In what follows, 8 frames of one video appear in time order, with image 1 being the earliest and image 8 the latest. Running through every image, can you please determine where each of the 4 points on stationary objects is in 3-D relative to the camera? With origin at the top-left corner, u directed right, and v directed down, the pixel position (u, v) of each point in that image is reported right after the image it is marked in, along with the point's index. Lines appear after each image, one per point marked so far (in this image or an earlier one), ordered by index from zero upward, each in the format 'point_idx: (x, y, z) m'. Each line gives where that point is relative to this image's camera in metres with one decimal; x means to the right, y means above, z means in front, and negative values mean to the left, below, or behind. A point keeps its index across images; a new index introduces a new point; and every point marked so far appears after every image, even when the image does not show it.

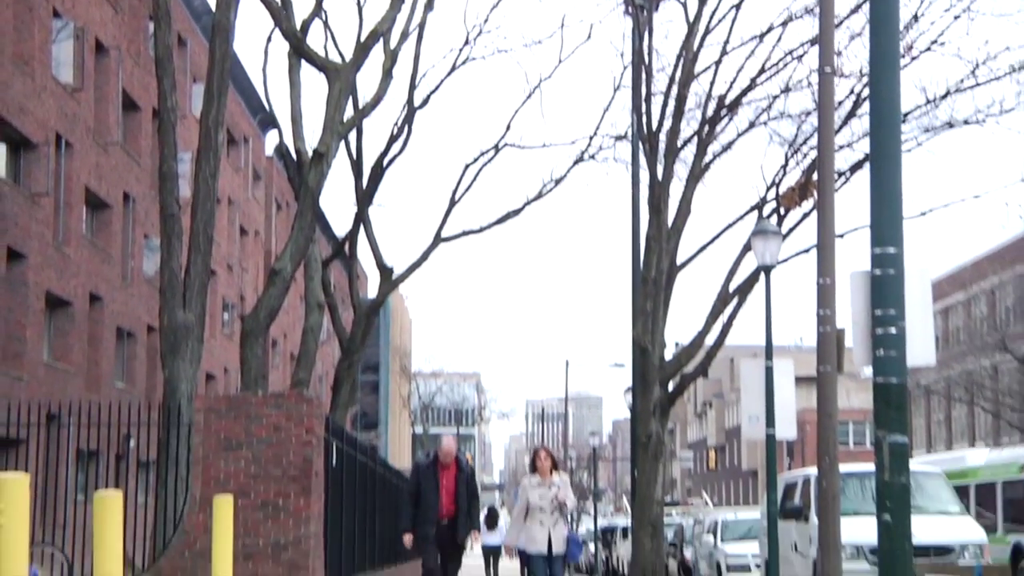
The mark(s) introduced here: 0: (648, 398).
0: (+2.4, -1.5, +20.0) m
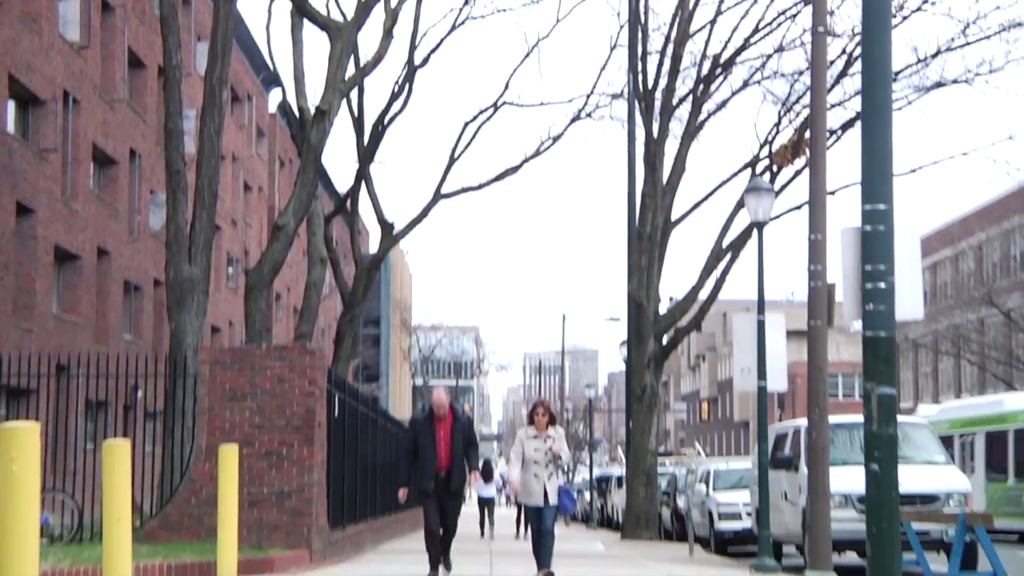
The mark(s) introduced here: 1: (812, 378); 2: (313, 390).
0: (+2.4, -0.9, +20.3) m
1: (+3.2, -1.0, +11.6) m
2: (-2.2, -1.1, +11.7) m
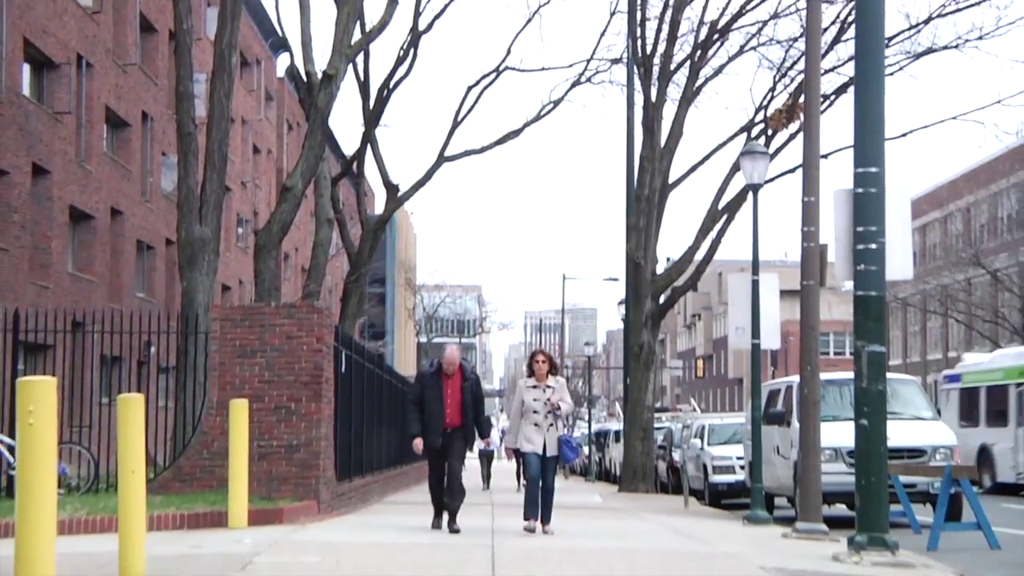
0: (+2.4, -0.2, +20.7) m
1: (+3.2, -0.5, +11.9) m
2: (-2.1, -0.7, +12.1) m
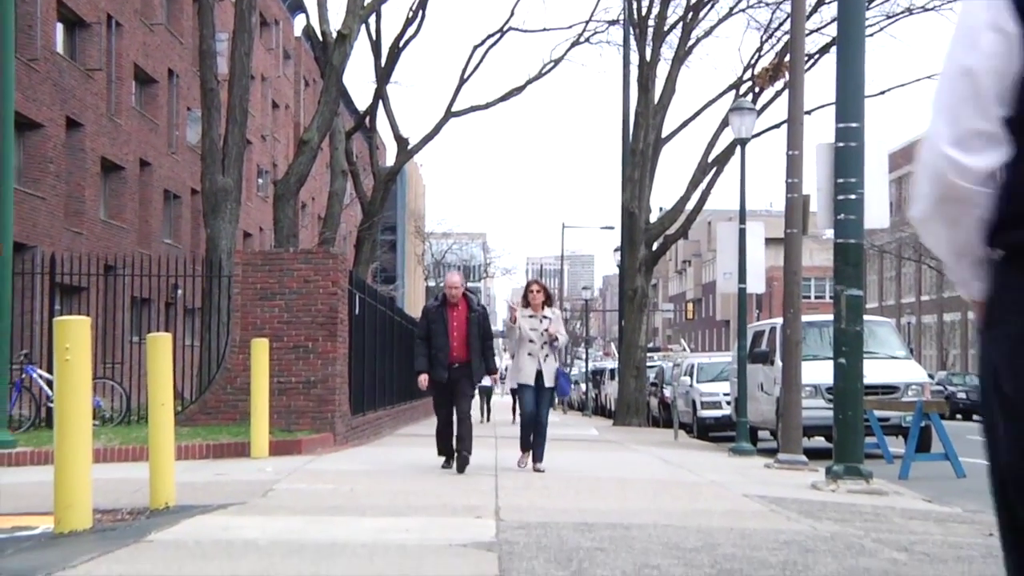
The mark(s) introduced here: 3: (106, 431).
0: (+2.5, +0.6, +21.5) m
1: (+3.3, +0.1, +12.8) m
2: (-2.1, 0.0, +12.9) m
3: (-4.9, -1.7, +12.9) m
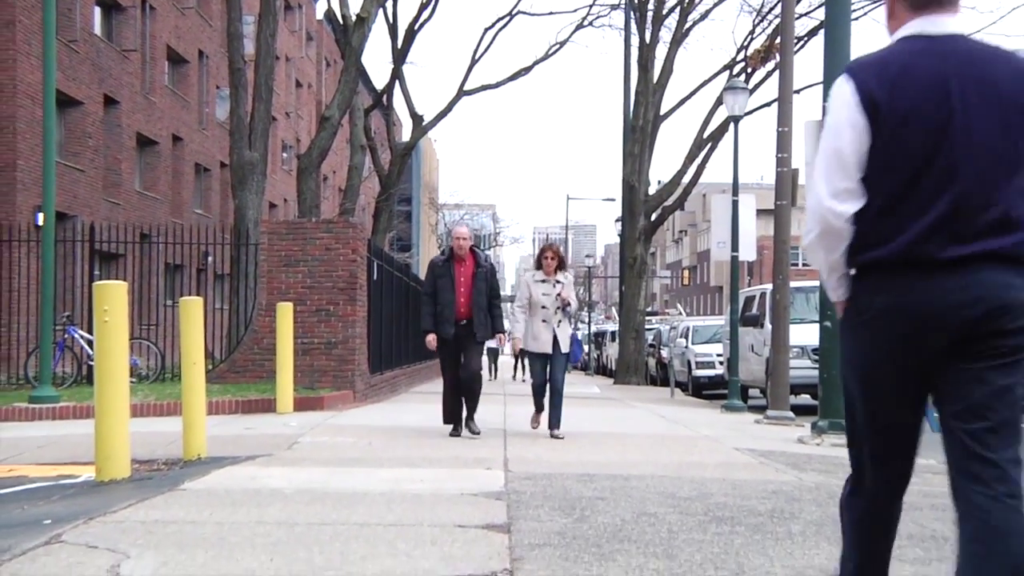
0: (+2.6, +1.2, +22.4) m
1: (+3.4, +0.5, +13.7) m
2: (-2.0, +0.4, +13.9) m
3: (-4.8, -1.3, +13.9) m
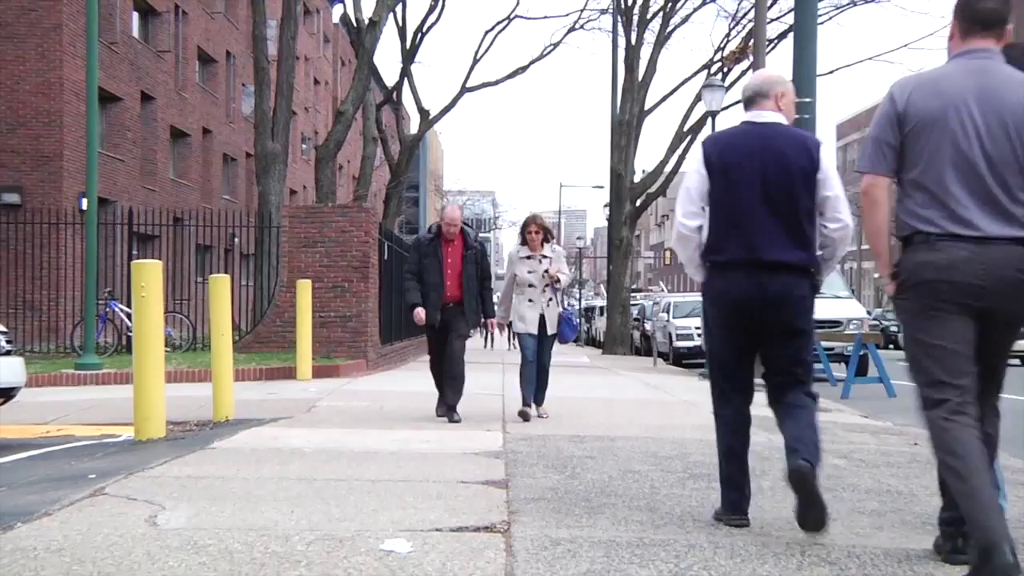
0: (+2.6, +1.6, +23.8) m
1: (+3.3, +0.8, +15.1) m
2: (-2.0, +0.7, +15.3) m
3: (-4.8, -1.0, +15.3) m
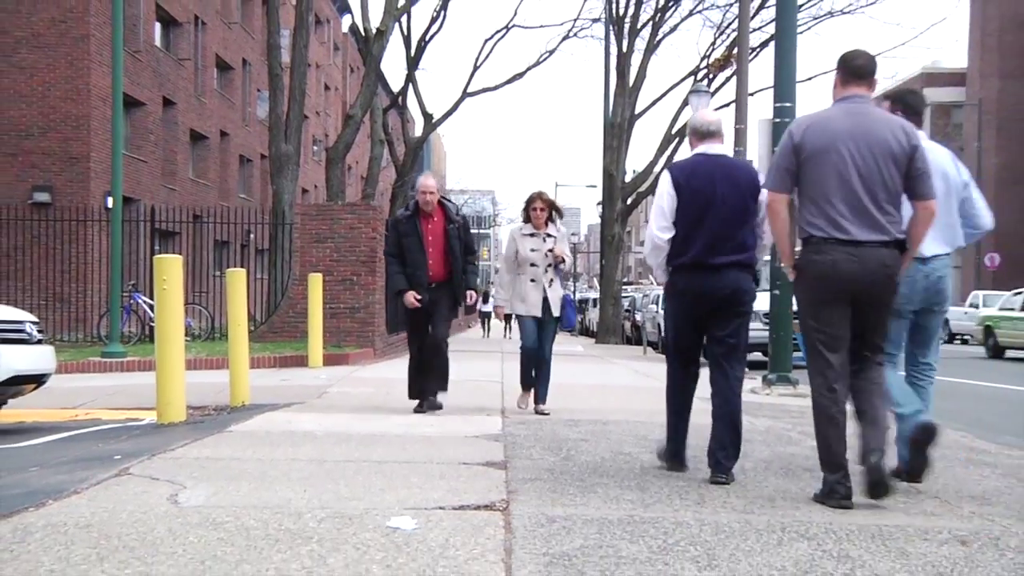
0: (+2.6, +1.8, +24.8) m
1: (+3.3, +0.9, +16.1) m
2: (-2.1, +0.8, +16.3) m
3: (-4.8, -0.9, +16.3) m
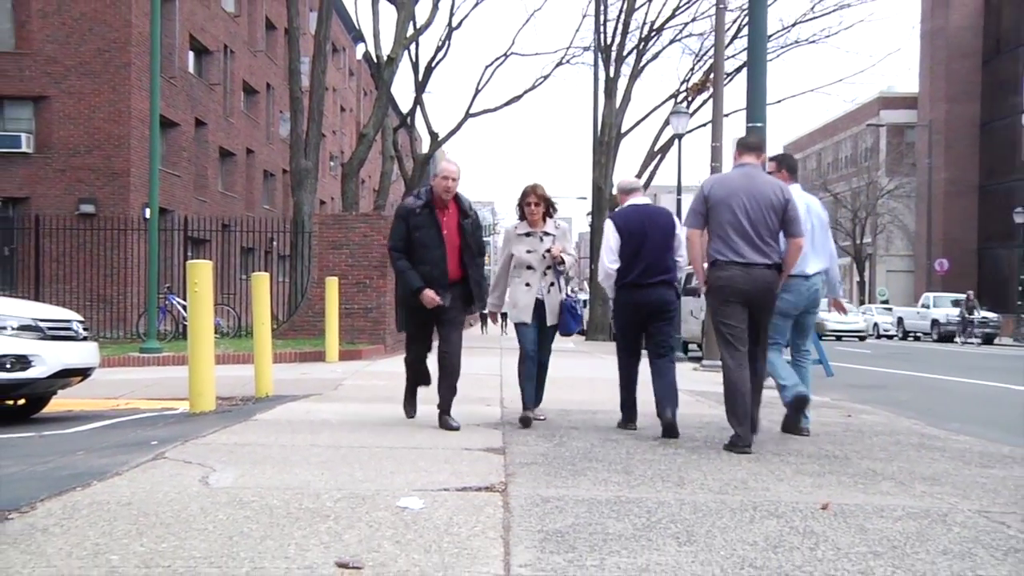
0: (+2.6, +1.7, +26.5) m
1: (+3.3, +0.8, +17.8) m
2: (-2.1, +0.8, +18.0) m
3: (-4.9, -0.9, +18.0) m
